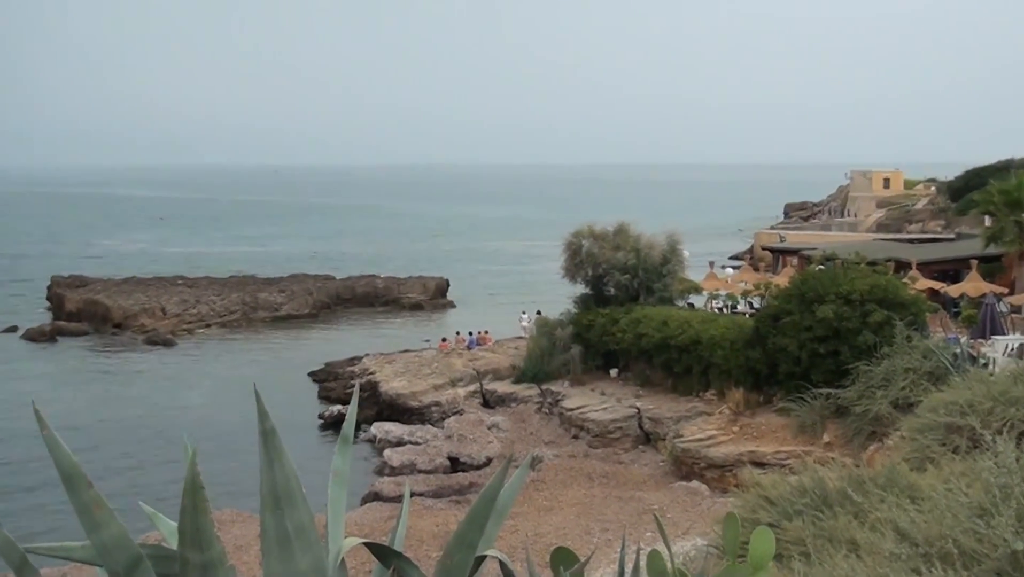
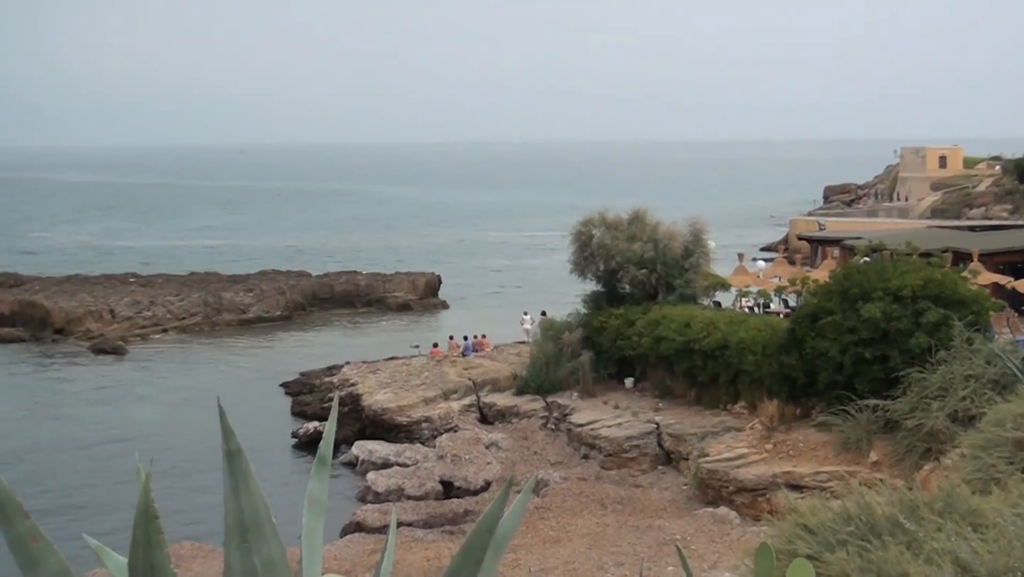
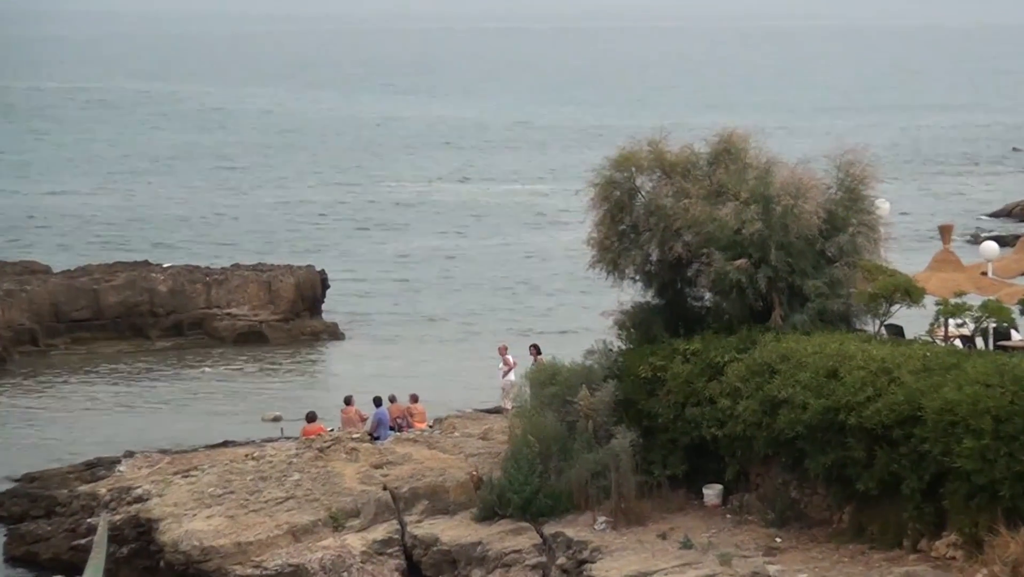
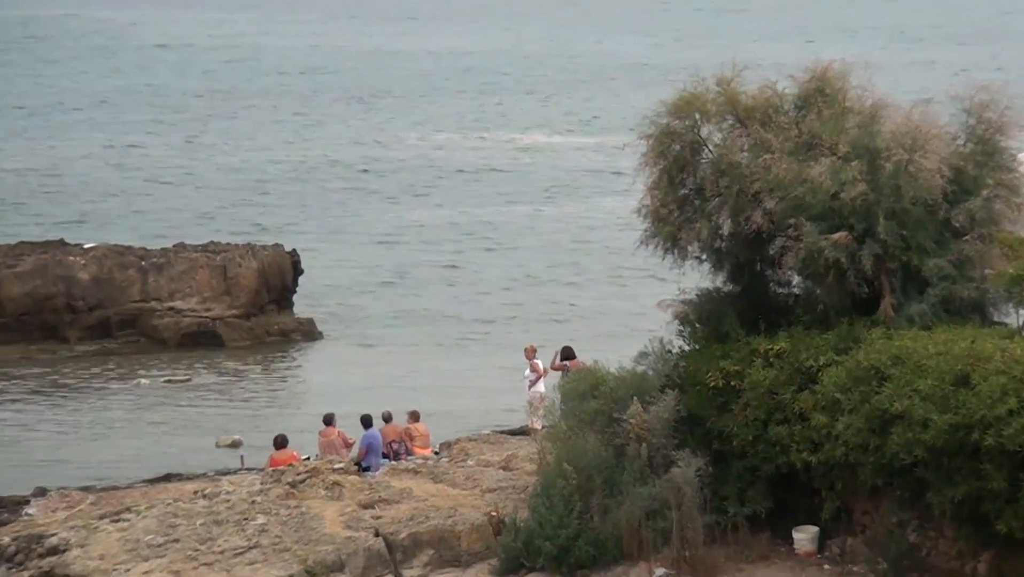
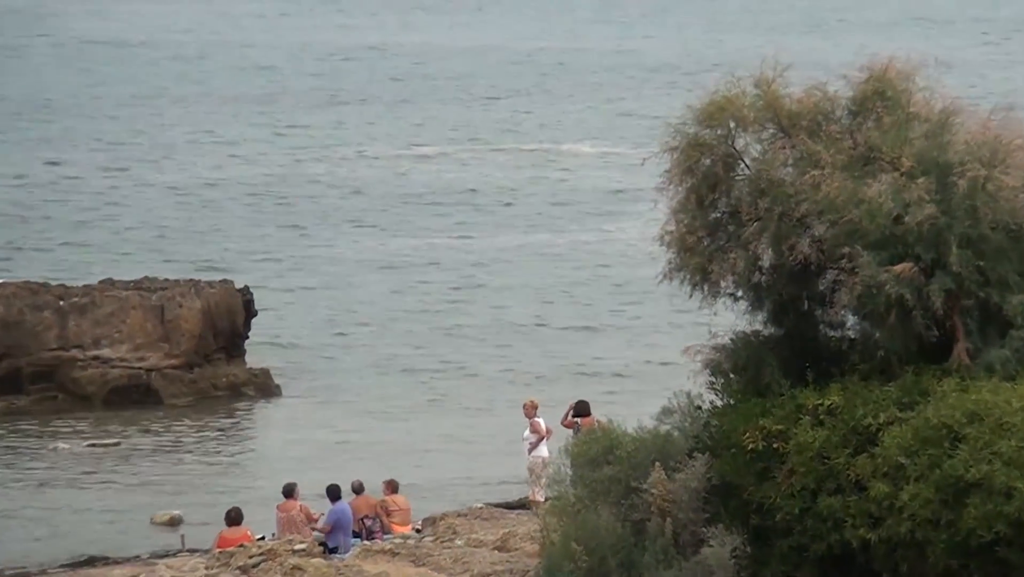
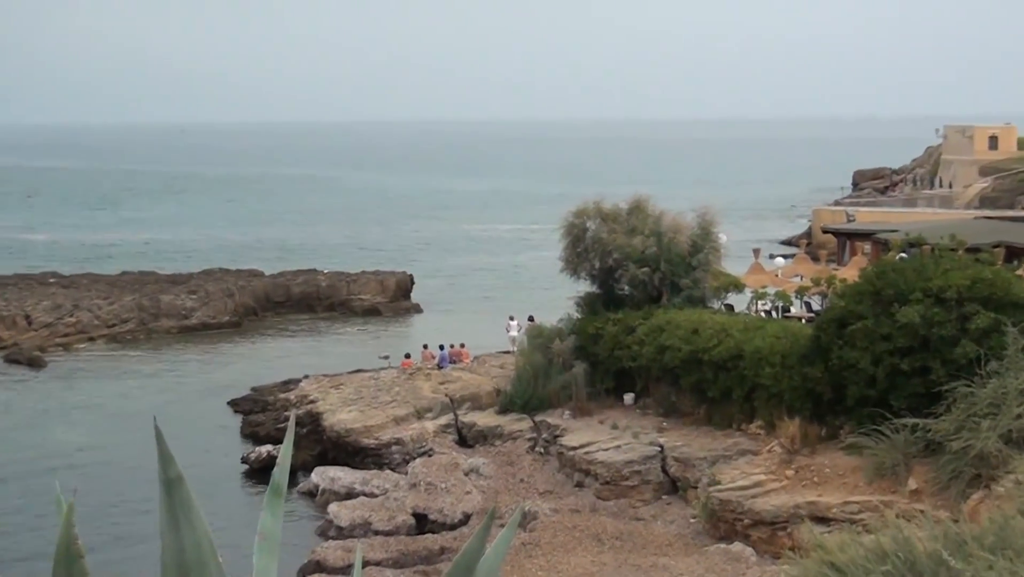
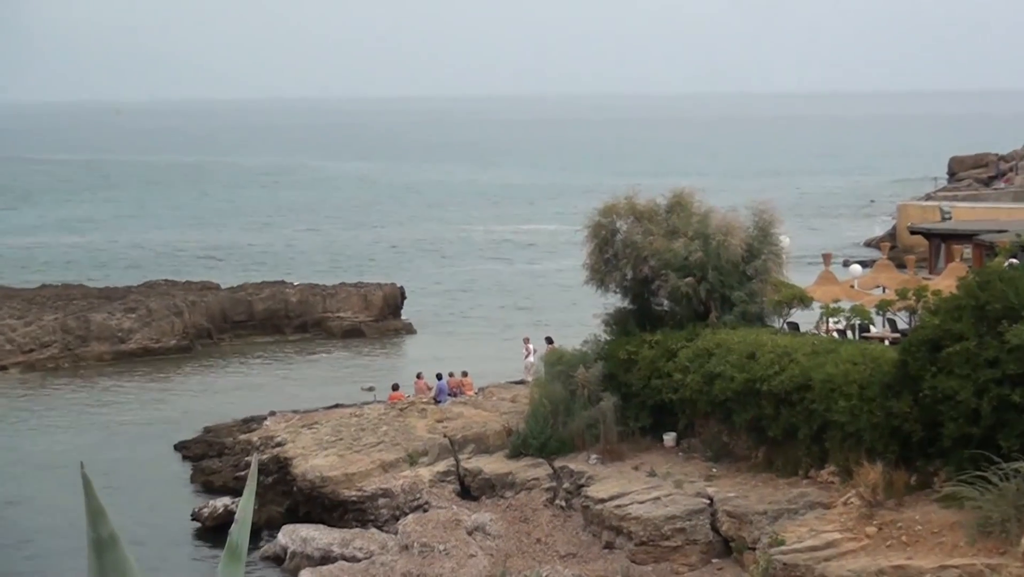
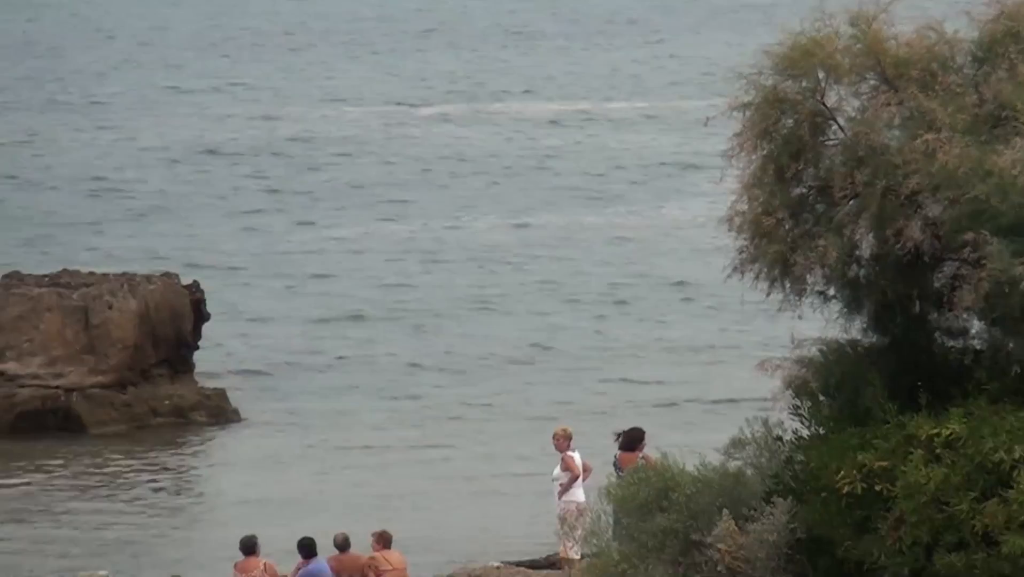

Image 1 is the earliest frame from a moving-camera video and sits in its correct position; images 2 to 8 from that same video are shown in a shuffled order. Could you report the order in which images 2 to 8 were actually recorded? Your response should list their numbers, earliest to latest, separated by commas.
2, 6, 7, 3, 4, 5, 8
